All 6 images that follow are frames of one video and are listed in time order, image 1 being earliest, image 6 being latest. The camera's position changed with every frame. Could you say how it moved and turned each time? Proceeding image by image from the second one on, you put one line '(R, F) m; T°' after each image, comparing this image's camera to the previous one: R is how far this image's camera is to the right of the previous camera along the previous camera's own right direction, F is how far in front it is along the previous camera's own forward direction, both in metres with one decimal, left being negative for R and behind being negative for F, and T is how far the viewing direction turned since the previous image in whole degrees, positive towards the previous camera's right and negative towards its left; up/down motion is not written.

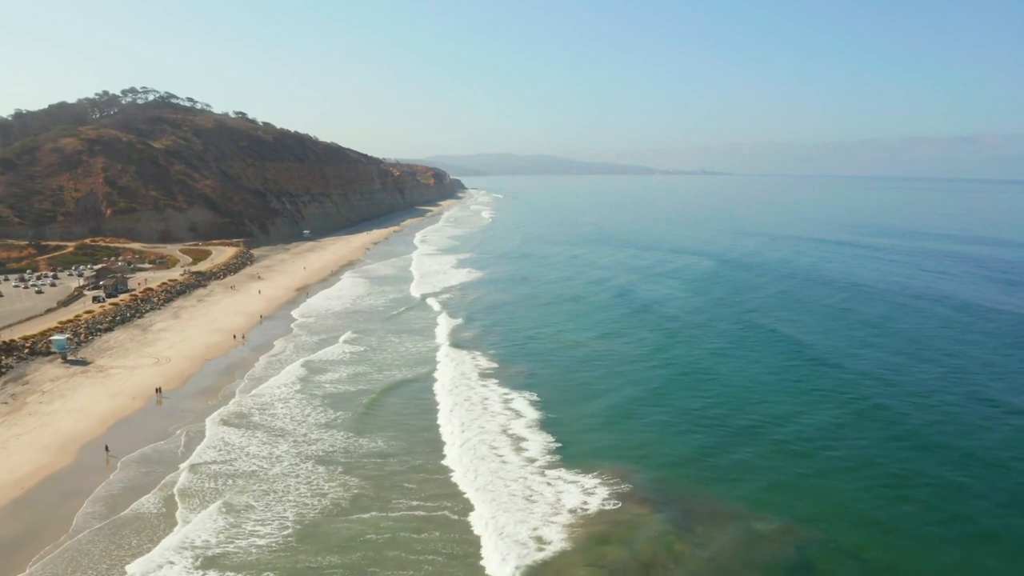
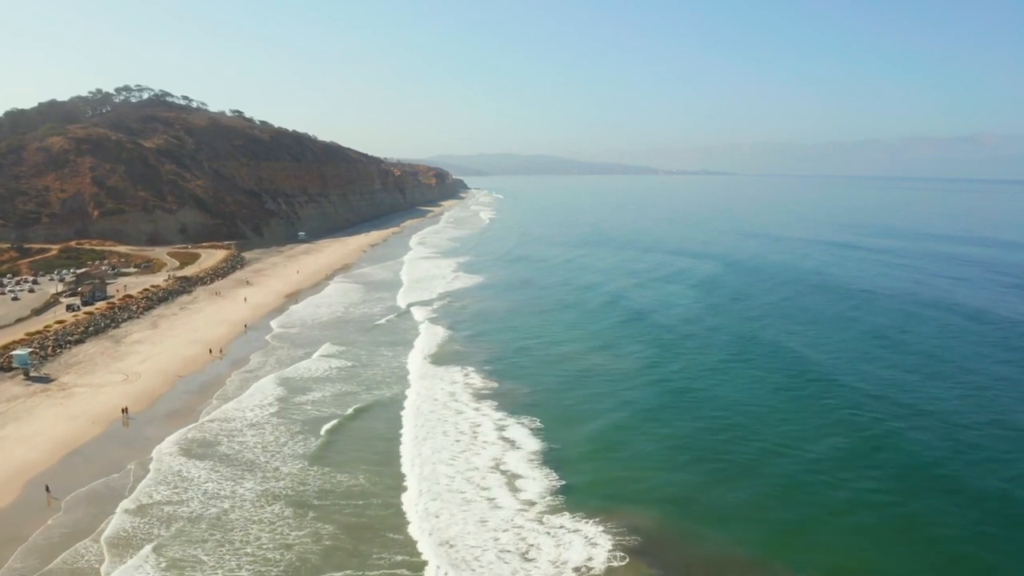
(0.0, +2.1) m; 0°
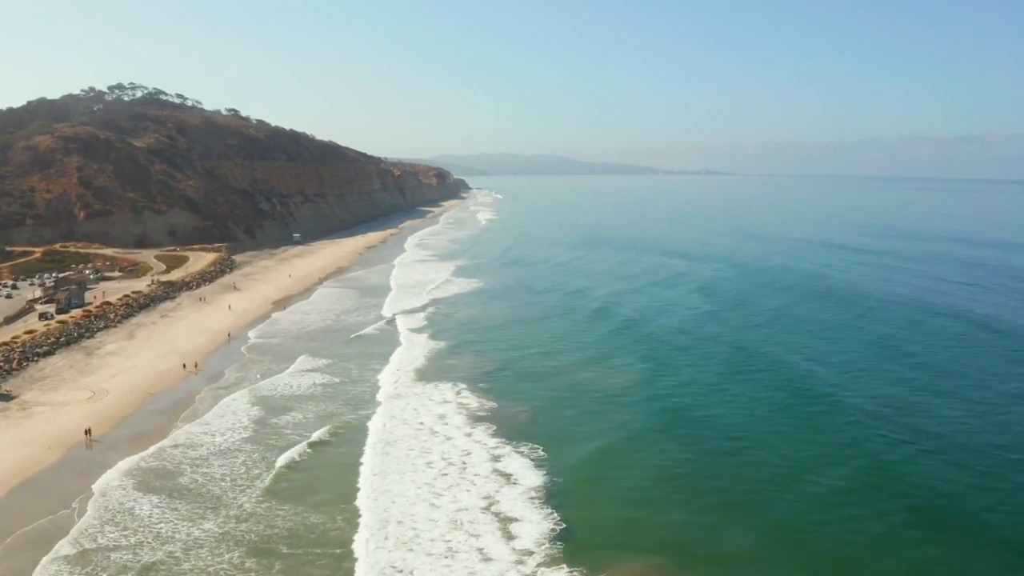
(0.0, +1.9) m; 0°
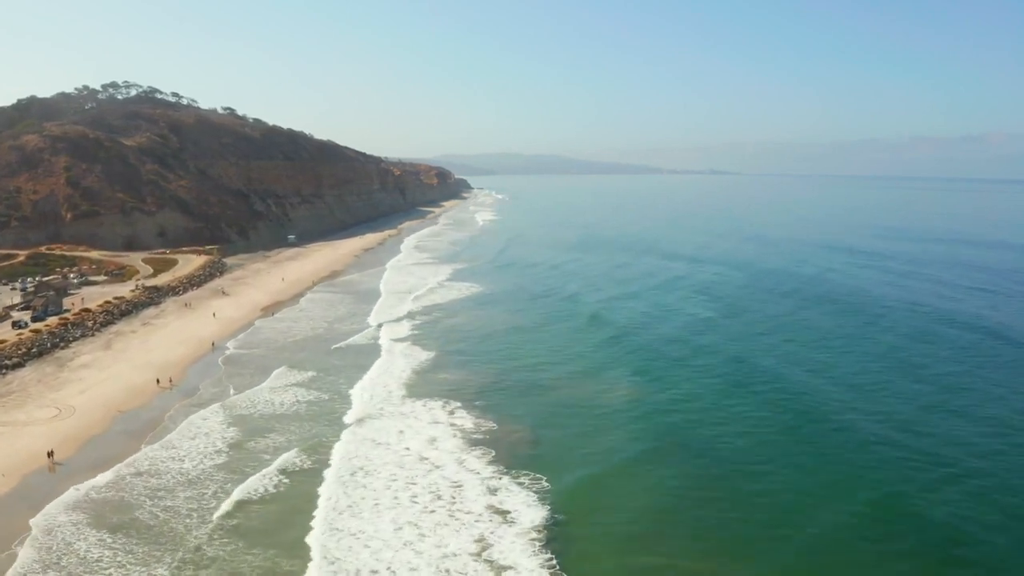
(0.0, +1.7) m; 0°
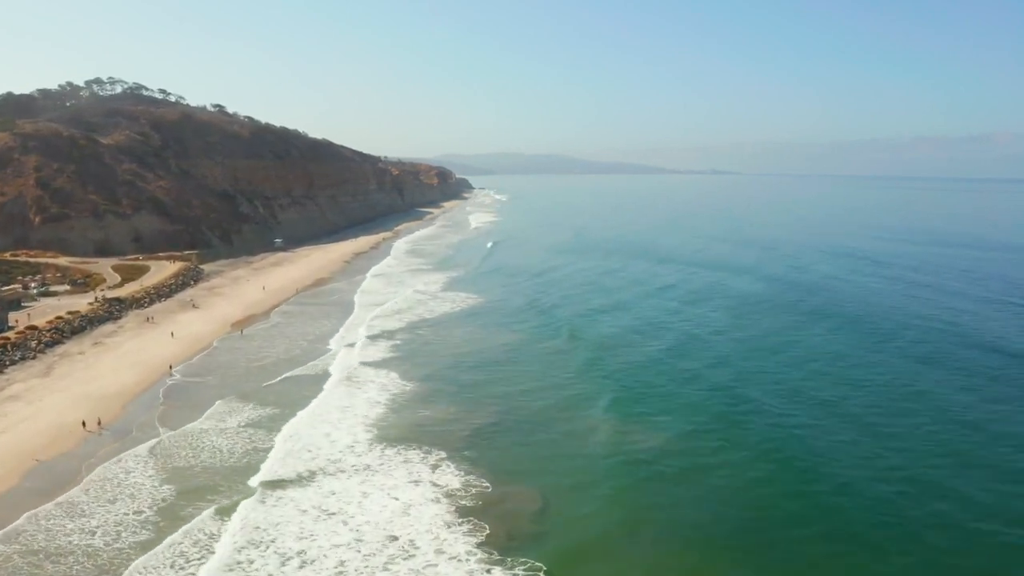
(+0.1, +3.4) m; 0°
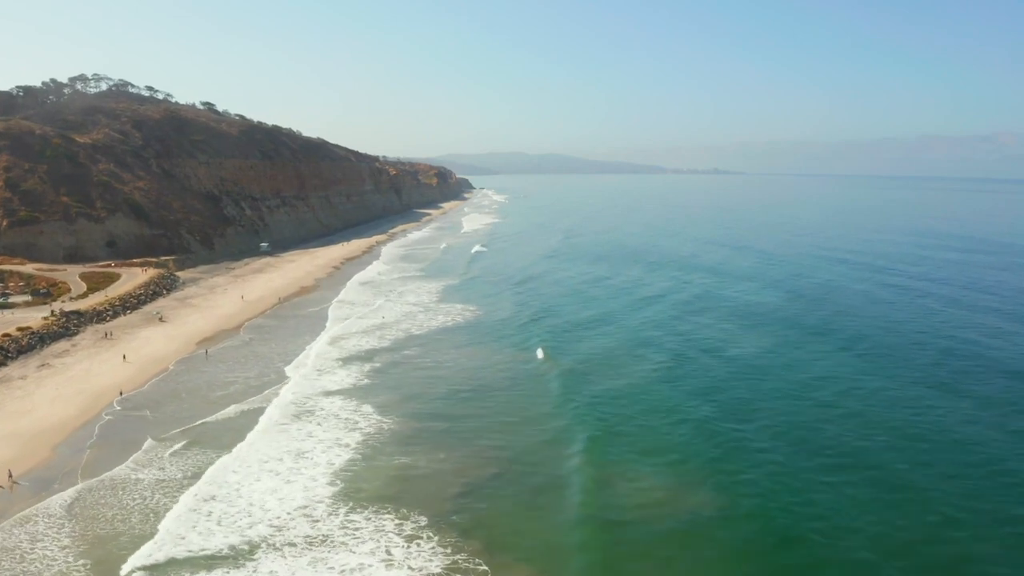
(+0.1, +3.0) m; 0°
